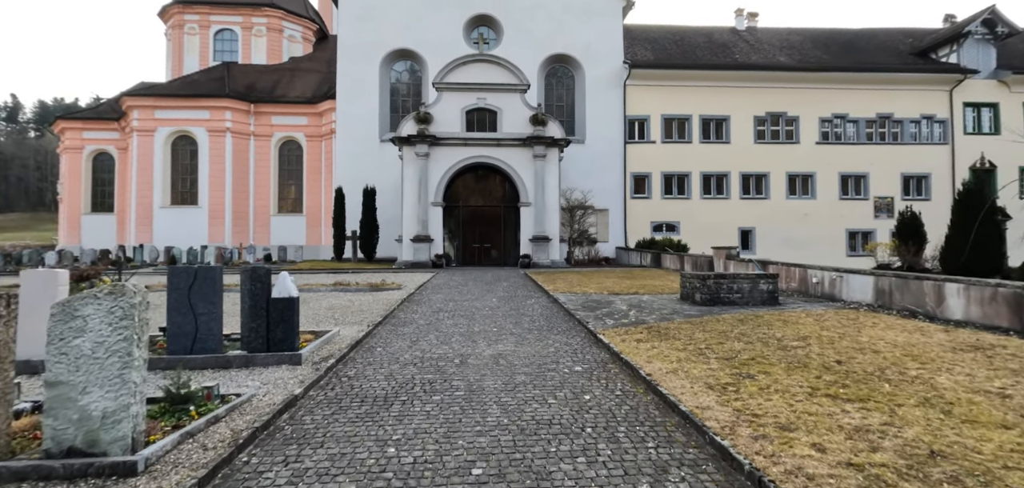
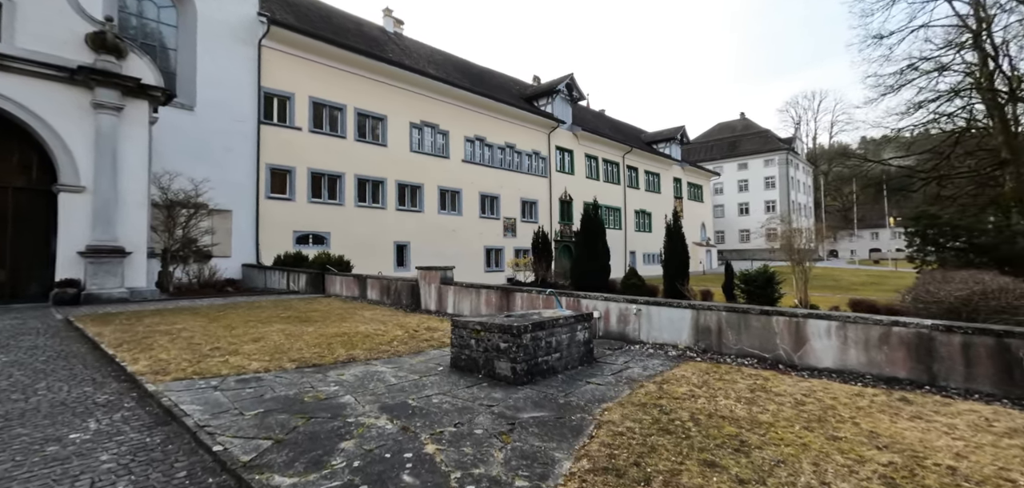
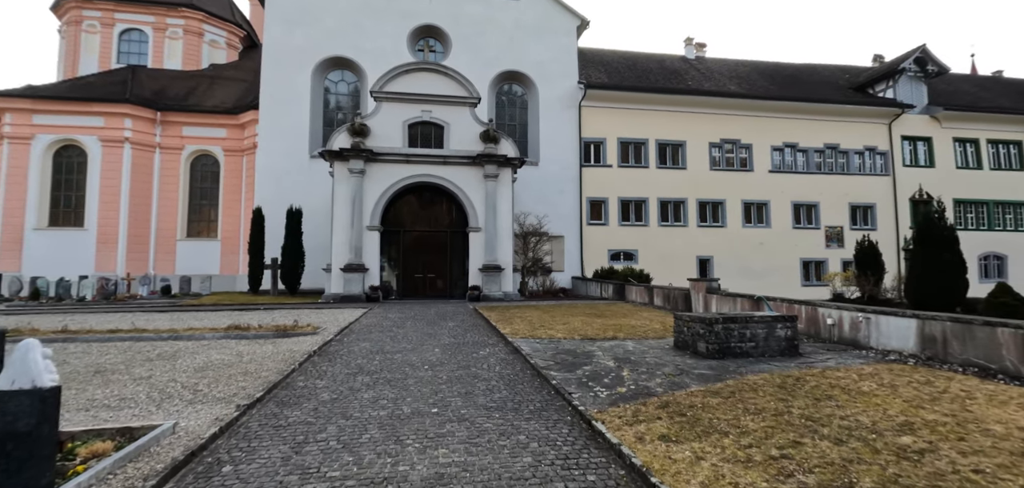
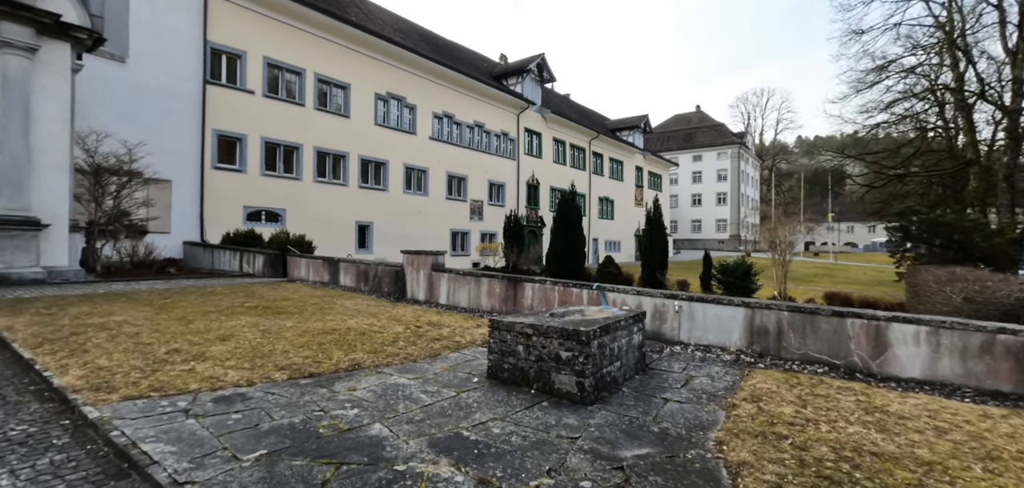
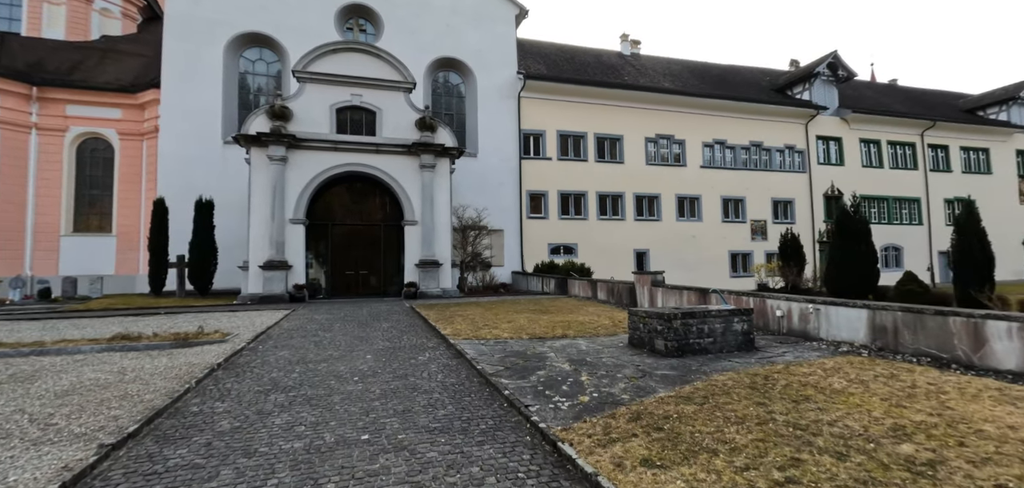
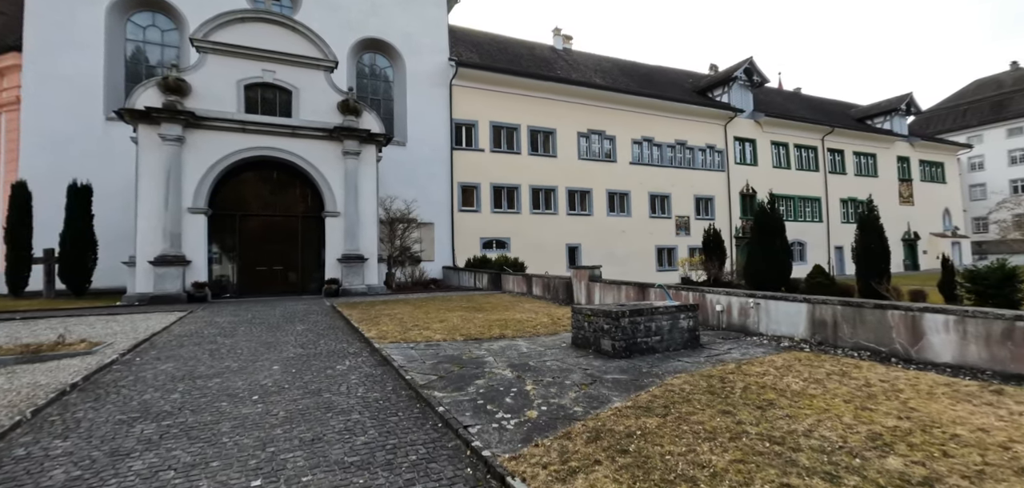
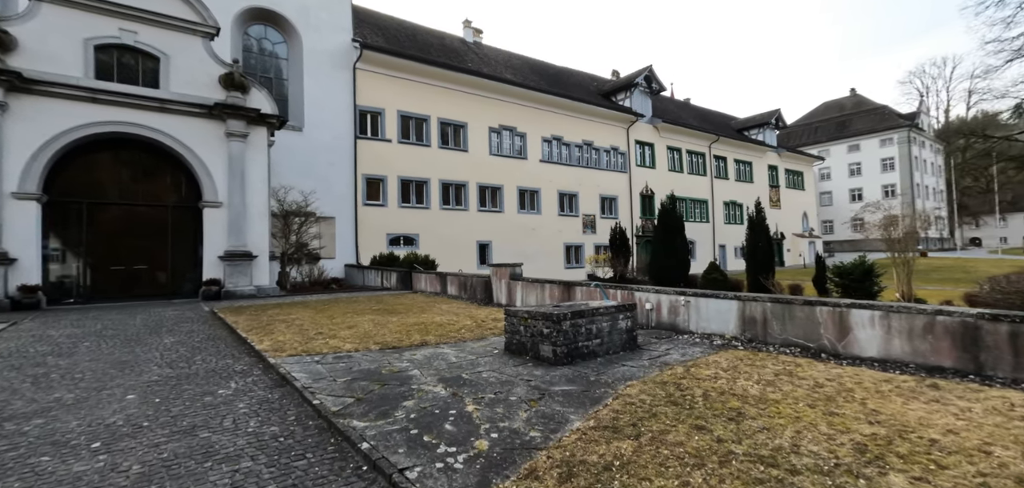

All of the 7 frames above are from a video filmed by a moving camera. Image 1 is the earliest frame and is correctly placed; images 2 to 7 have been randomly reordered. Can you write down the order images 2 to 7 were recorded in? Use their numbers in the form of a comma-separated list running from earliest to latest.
3, 5, 6, 7, 2, 4
